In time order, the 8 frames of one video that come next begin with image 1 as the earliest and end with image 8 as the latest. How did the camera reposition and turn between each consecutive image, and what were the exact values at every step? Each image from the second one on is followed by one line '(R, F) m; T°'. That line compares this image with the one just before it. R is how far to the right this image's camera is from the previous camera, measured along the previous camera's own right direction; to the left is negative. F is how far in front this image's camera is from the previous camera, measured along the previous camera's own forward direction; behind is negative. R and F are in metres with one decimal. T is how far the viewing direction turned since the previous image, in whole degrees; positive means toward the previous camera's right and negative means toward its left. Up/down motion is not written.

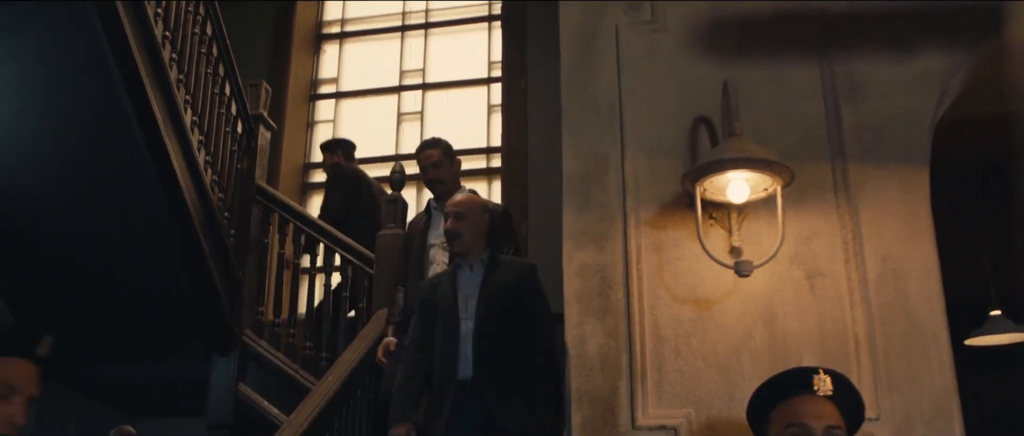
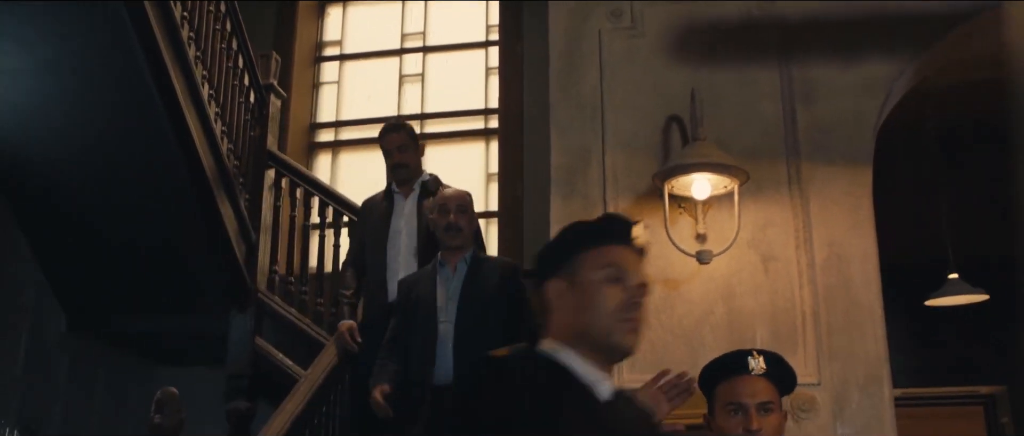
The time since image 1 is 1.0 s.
(0.0, -0.4) m; 0°
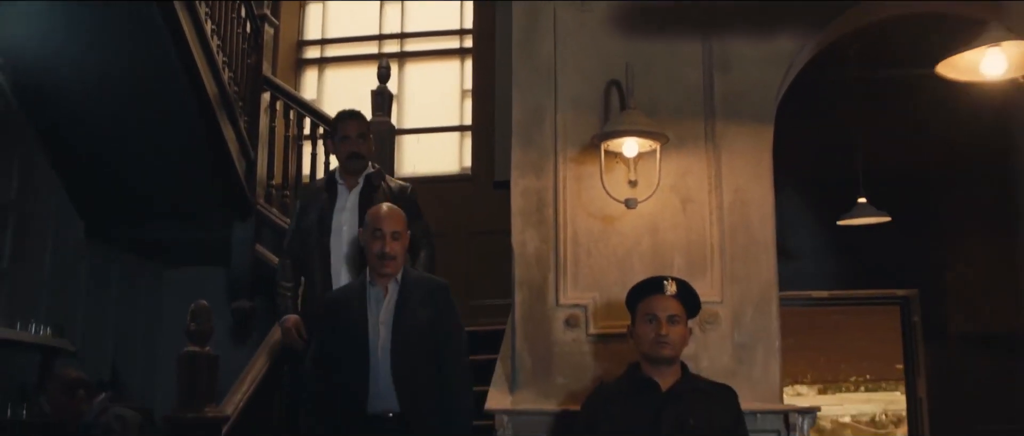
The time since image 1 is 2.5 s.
(0.0, -0.8) m; +1°
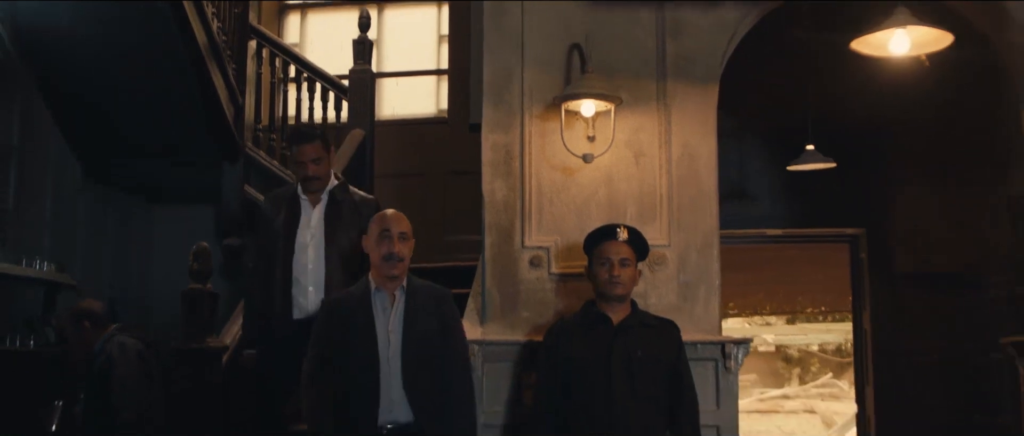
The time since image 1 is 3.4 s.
(0.0, -0.5) m; +1°
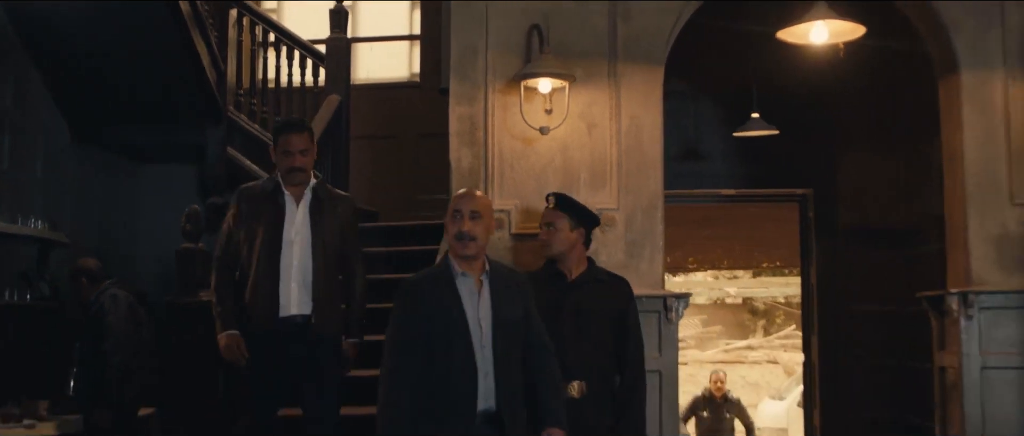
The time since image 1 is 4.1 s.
(0.0, -0.5) m; +1°
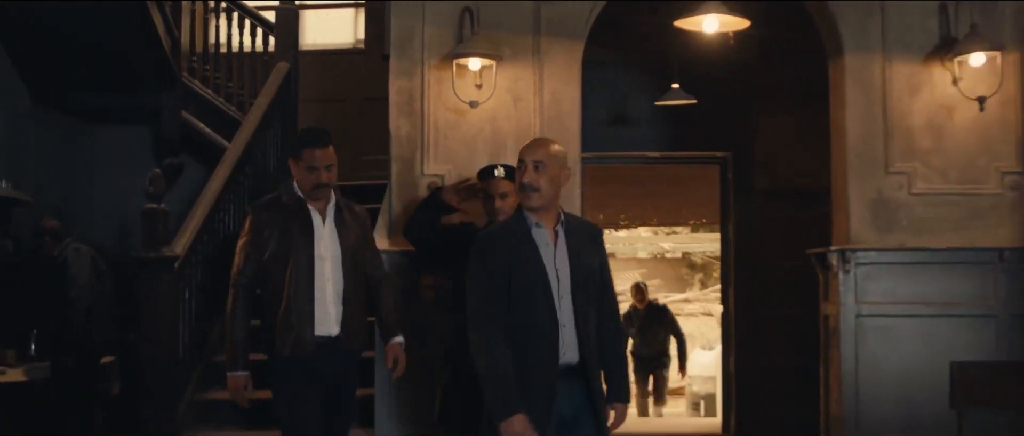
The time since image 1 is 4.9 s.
(+0.1, -0.6) m; +3°
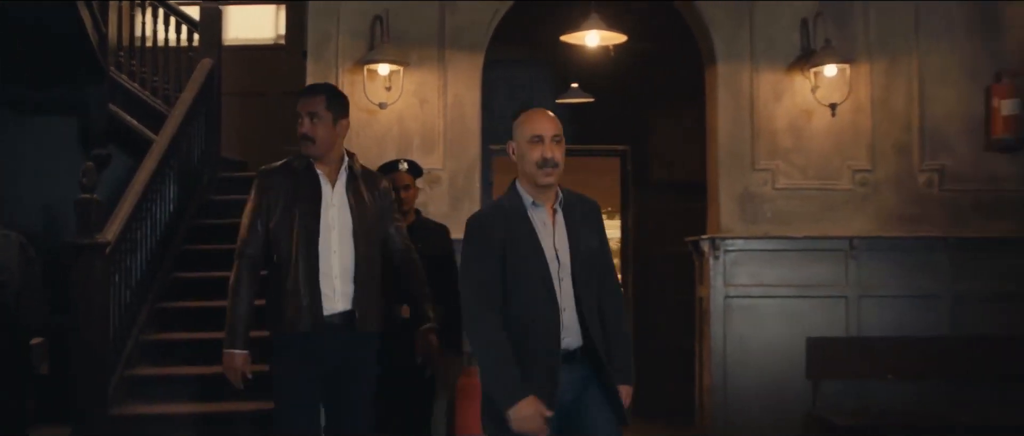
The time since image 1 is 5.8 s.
(+0.1, -0.6) m; +4°
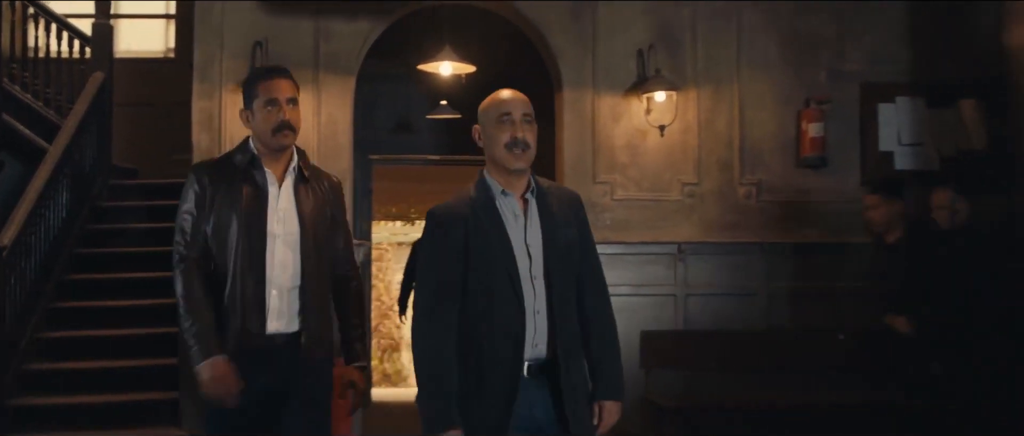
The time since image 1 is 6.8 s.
(+0.2, -0.7) m; +5°
